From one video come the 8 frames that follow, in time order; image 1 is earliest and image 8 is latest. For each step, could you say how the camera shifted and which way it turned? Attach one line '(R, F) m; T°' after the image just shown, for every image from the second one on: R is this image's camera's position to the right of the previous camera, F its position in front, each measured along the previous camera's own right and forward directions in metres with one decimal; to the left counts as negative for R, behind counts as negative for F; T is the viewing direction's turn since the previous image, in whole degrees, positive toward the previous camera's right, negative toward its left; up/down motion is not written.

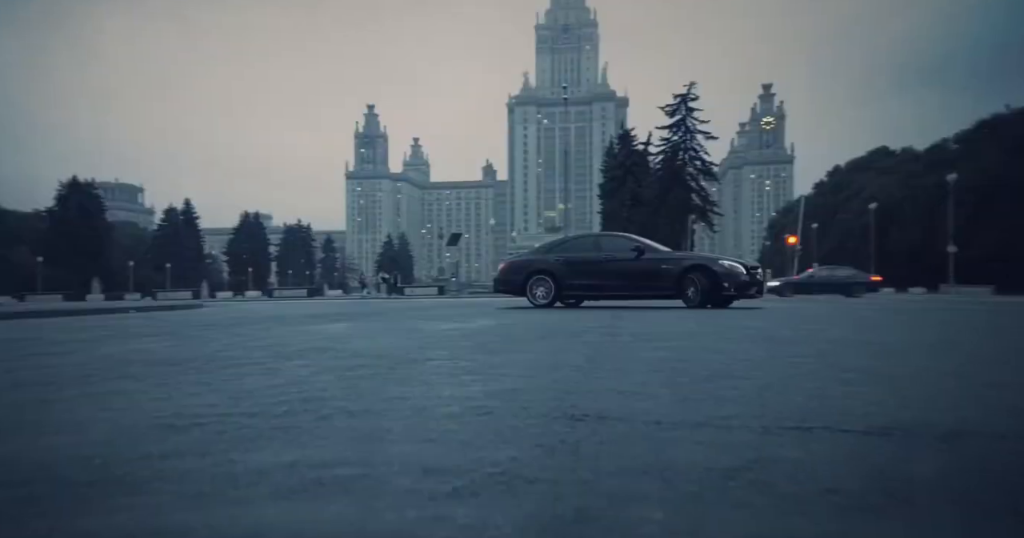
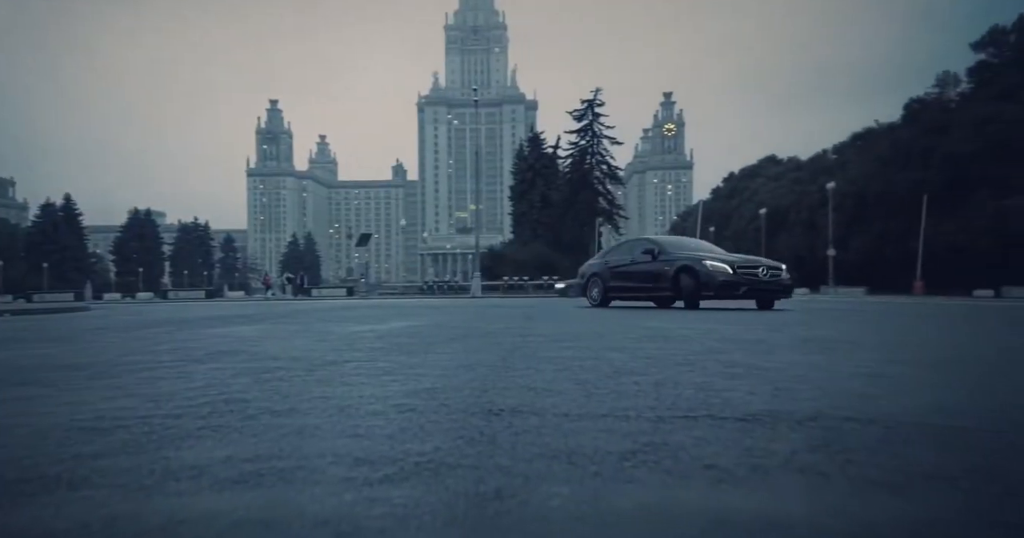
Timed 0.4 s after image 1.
(-0.1, -0.4) m; +7°
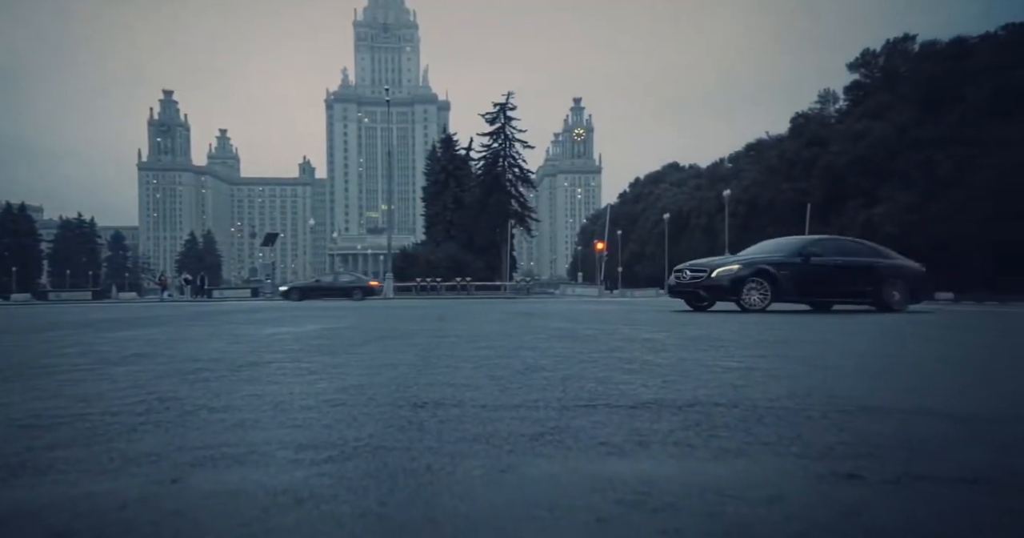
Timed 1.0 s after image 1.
(-0.1, -0.6) m; +7°
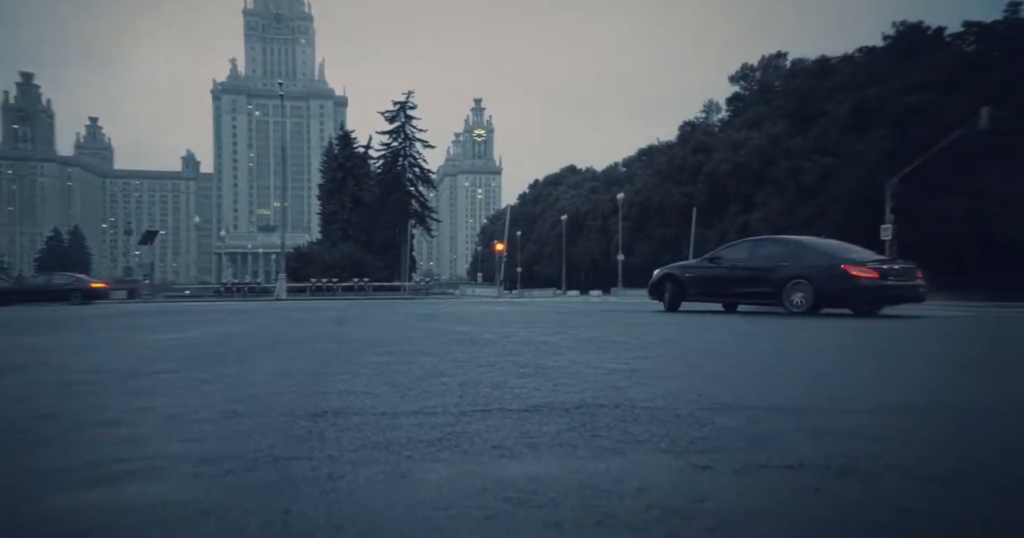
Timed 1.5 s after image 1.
(0.0, -0.3) m; +7°
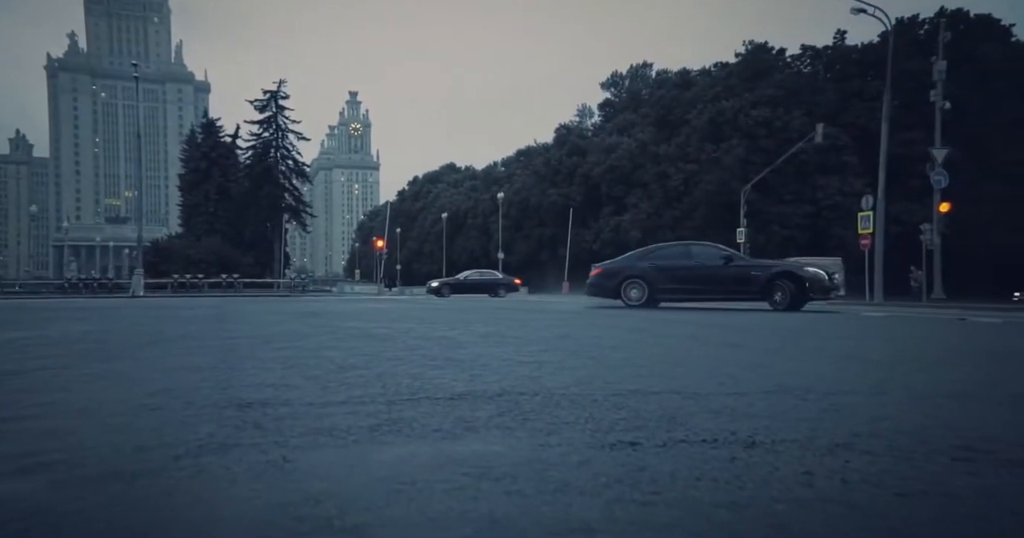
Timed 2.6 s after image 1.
(-0.4, -0.3) m; +9°
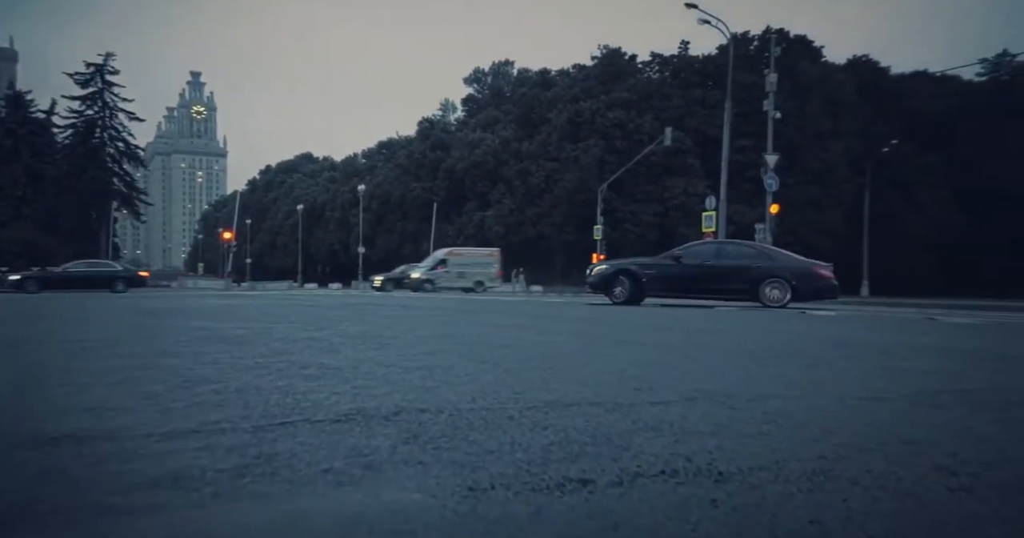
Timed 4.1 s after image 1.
(-0.3, +1.0) m; +10°
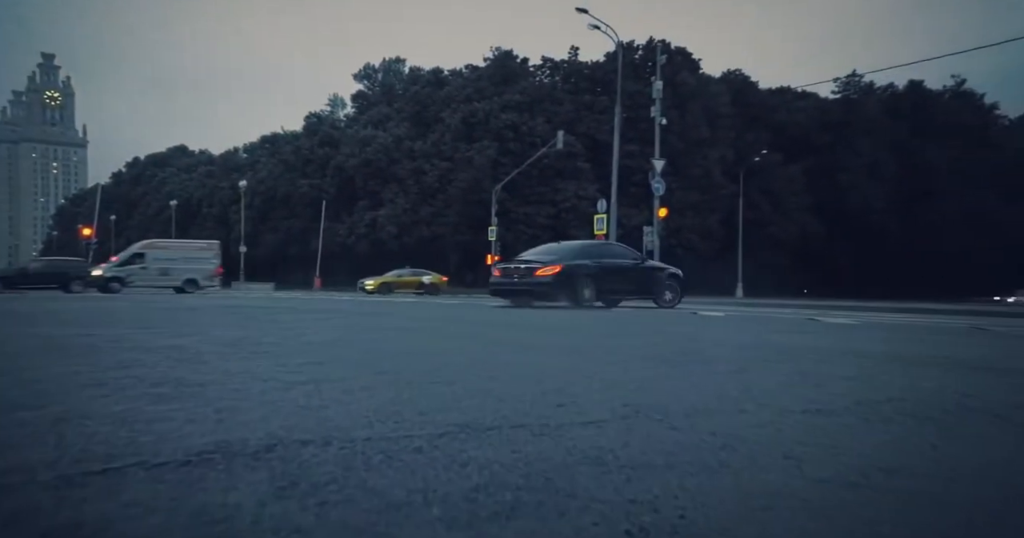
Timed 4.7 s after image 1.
(-0.1, +1.0) m; +8°
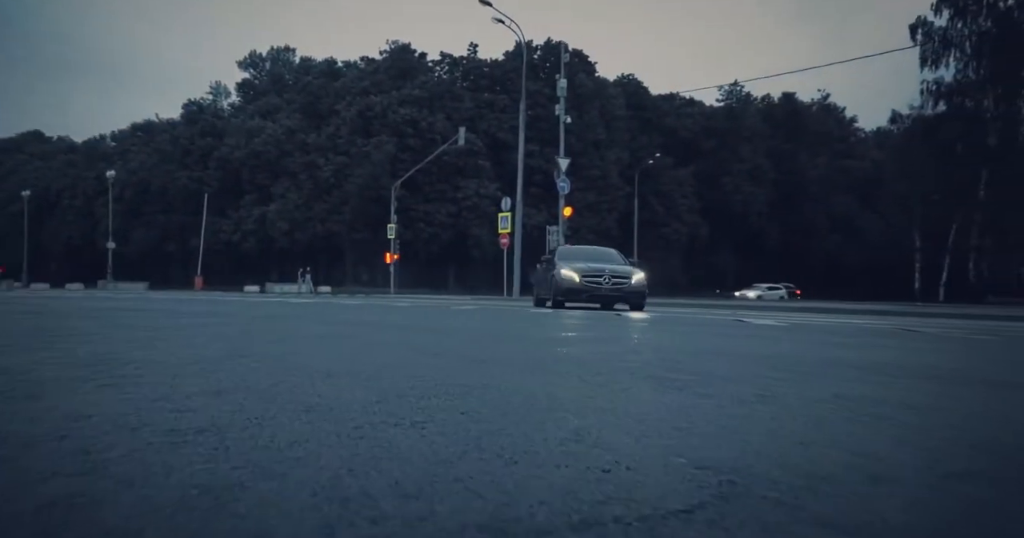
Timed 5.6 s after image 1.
(-0.6, +2.0) m; +8°
